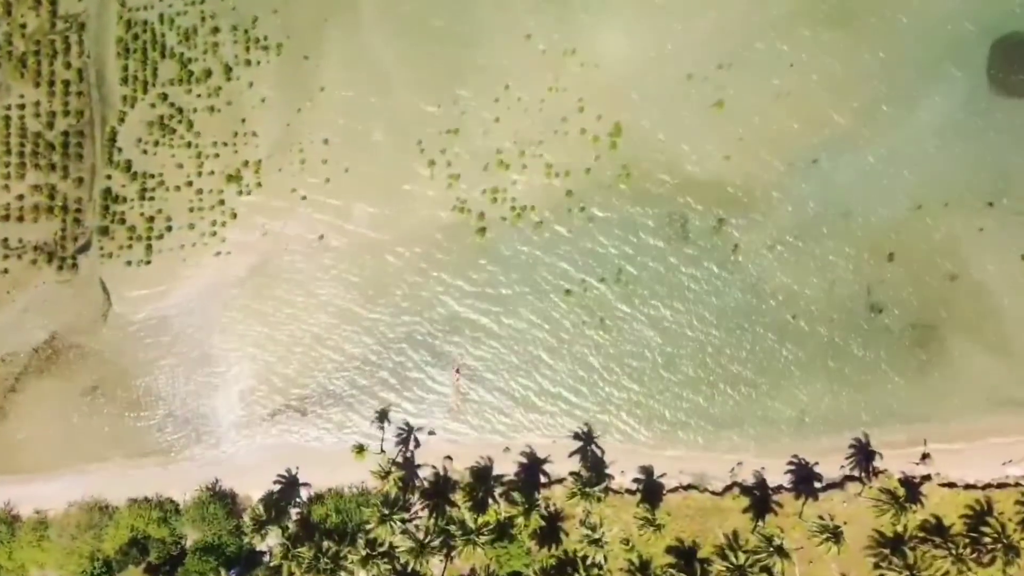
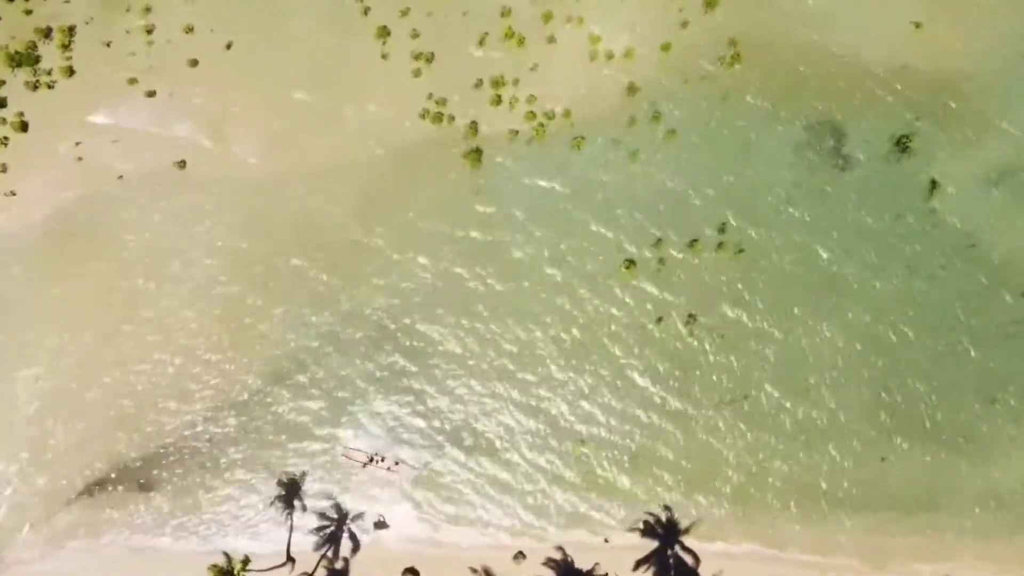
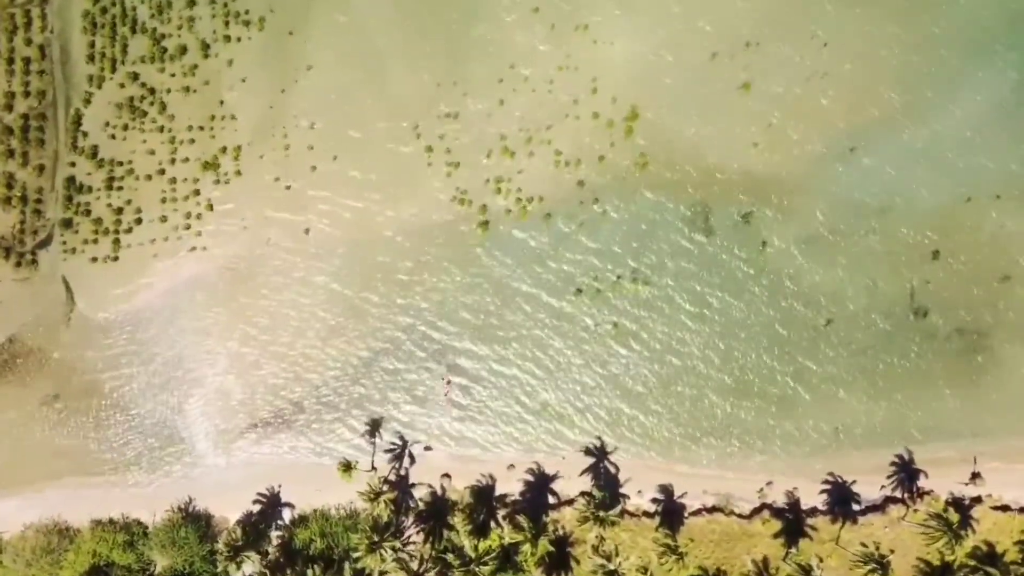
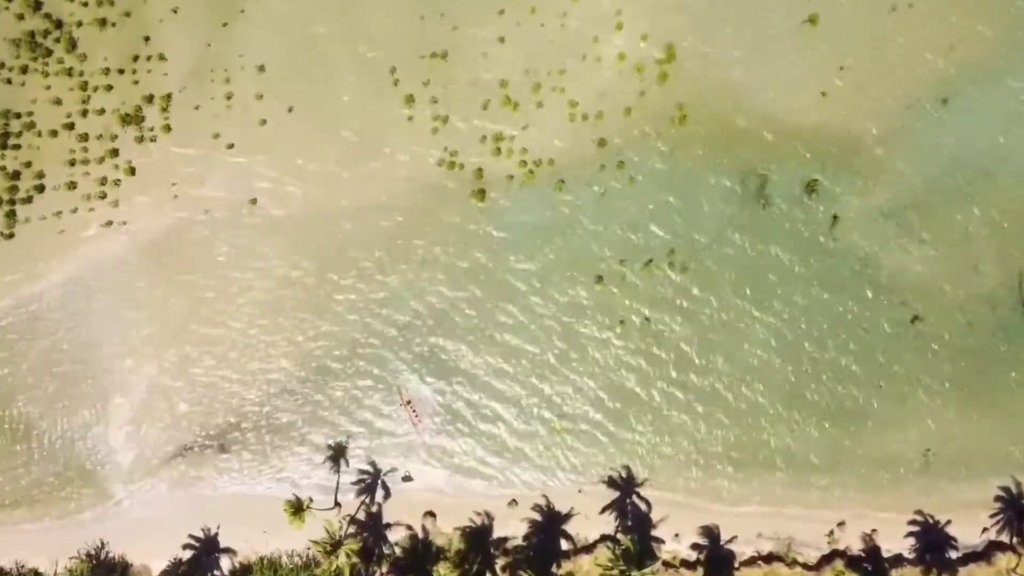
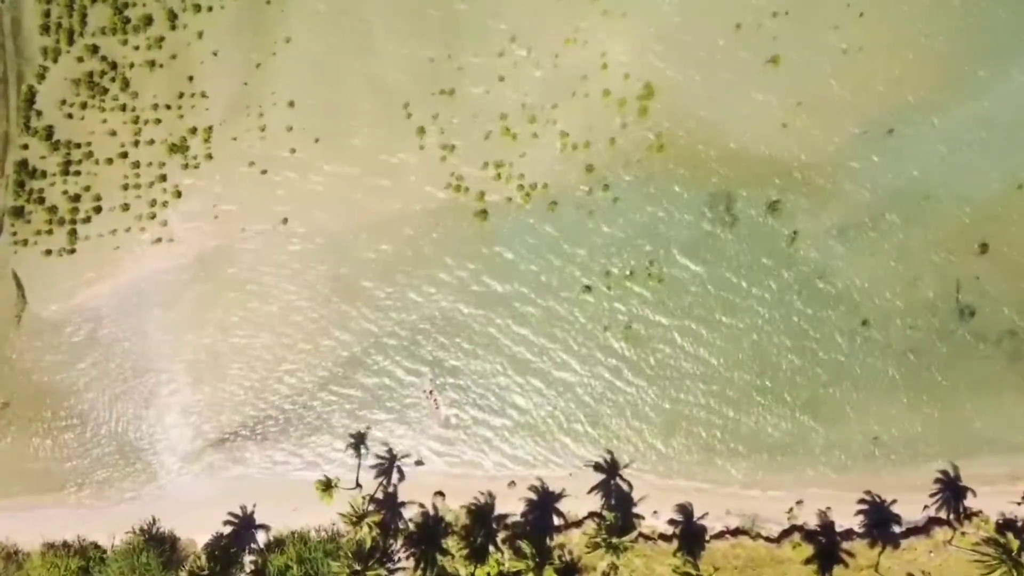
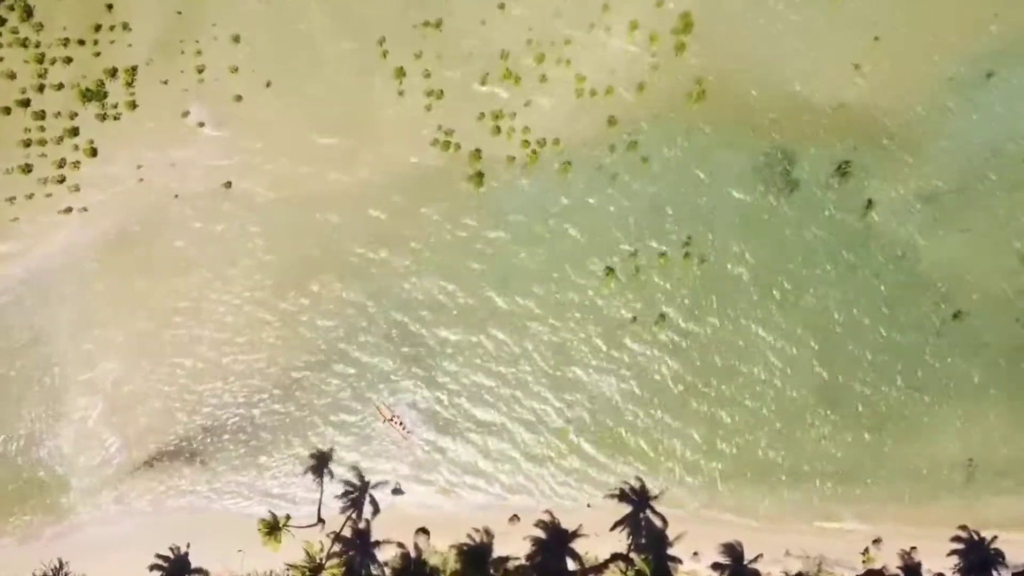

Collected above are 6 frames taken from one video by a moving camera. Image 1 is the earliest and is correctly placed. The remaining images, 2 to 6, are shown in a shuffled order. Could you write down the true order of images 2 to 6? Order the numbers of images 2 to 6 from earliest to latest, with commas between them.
3, 5, 4, 6, 2
